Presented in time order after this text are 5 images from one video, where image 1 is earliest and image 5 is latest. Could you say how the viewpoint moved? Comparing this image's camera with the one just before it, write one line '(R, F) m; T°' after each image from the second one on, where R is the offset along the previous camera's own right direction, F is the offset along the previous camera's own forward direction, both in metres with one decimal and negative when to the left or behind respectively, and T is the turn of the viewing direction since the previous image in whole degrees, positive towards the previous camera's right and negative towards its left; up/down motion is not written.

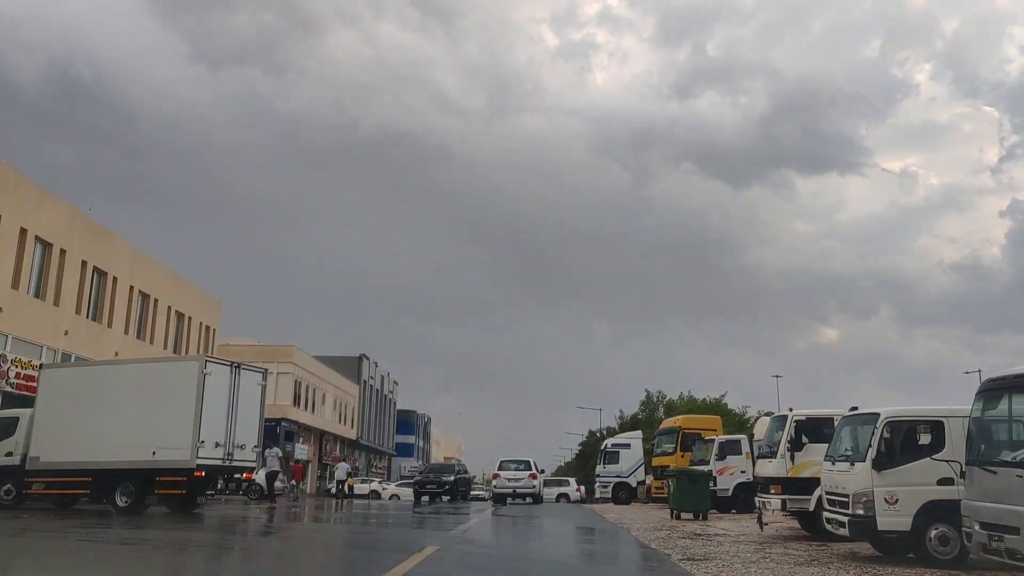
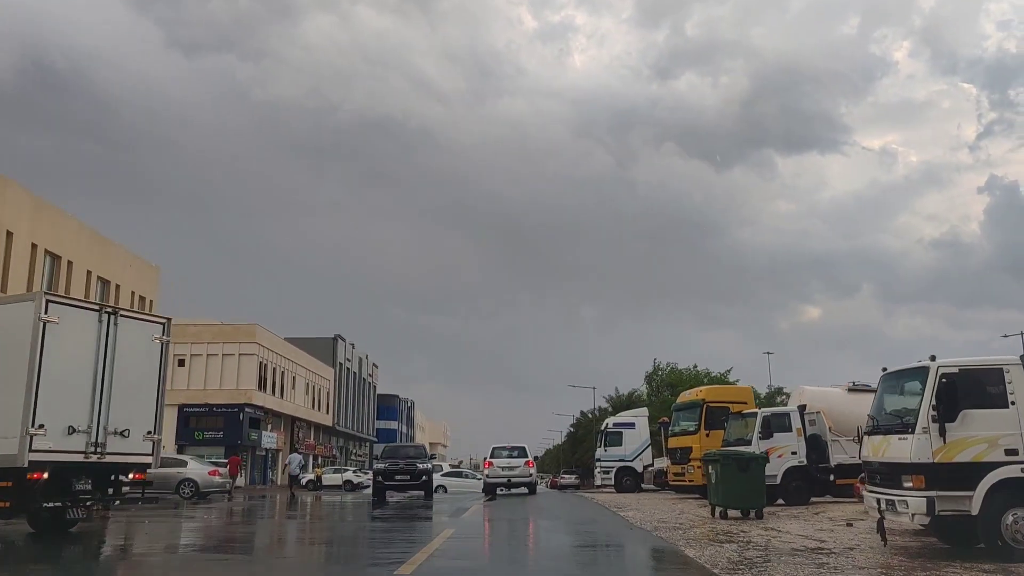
(0.0, +5.1) m; +1°
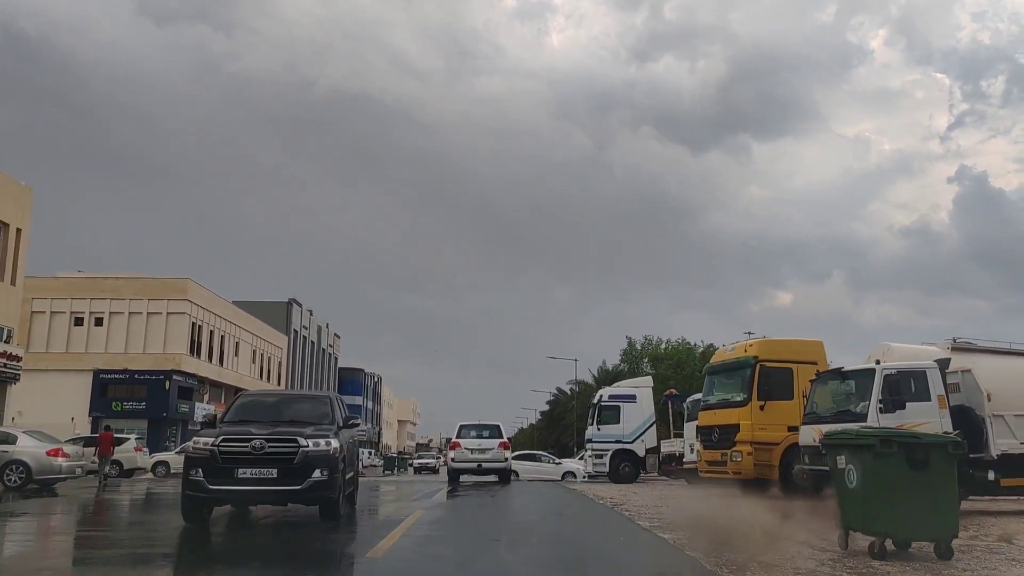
(+0.1, +7.1) m; +2°
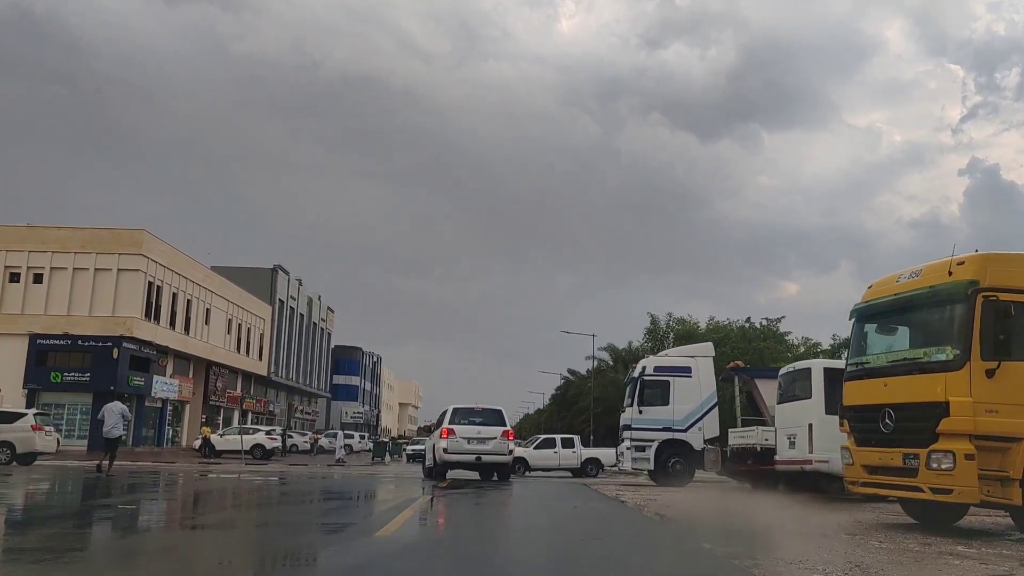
(-0.2, +7.1) m; 0°
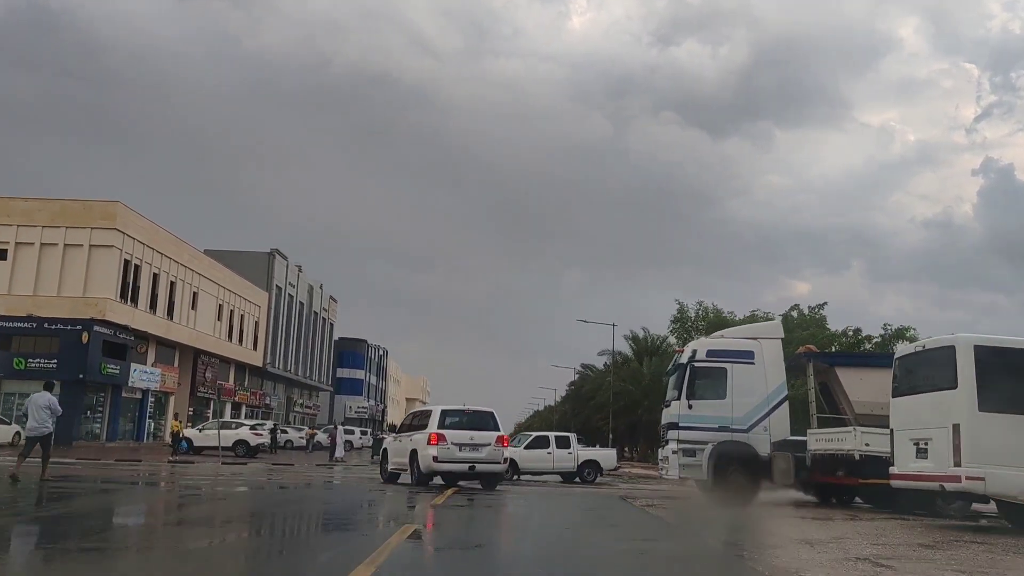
(-0.2, +4.1) m; -1°
